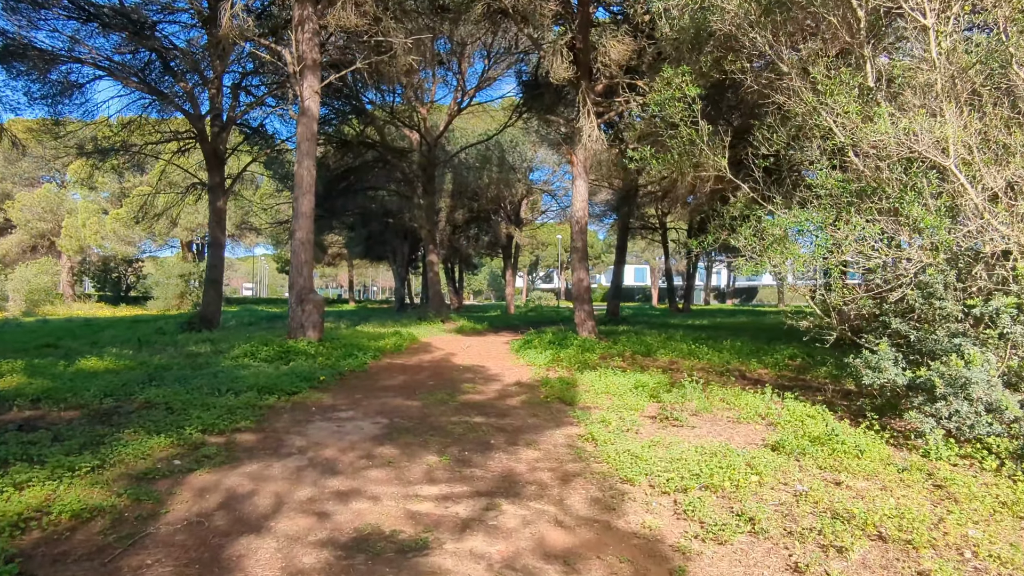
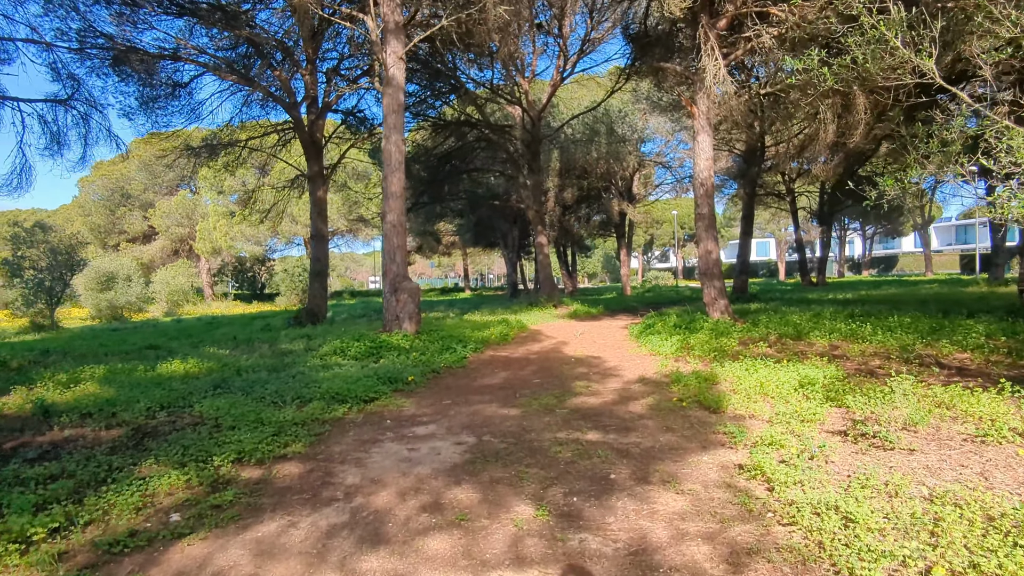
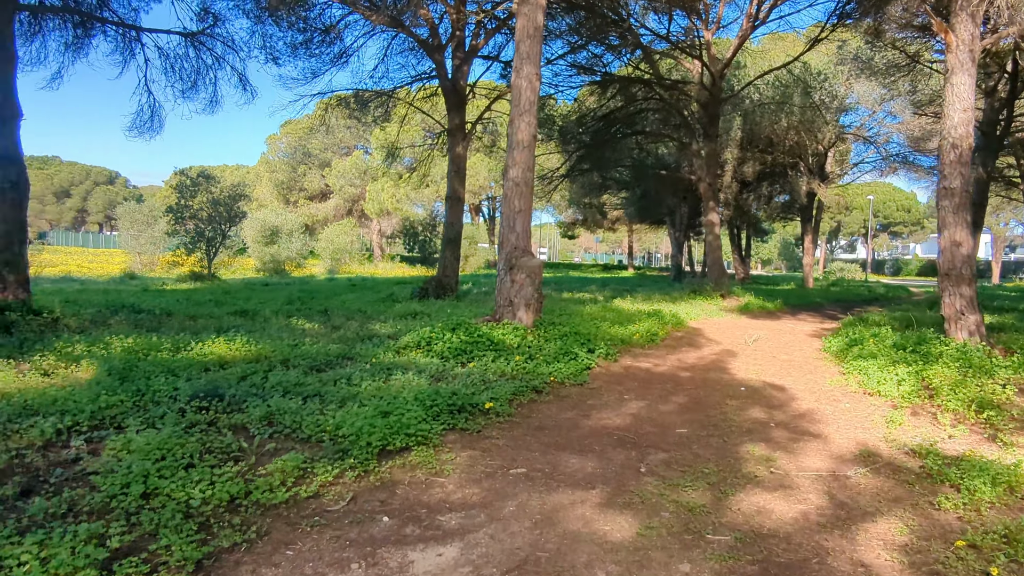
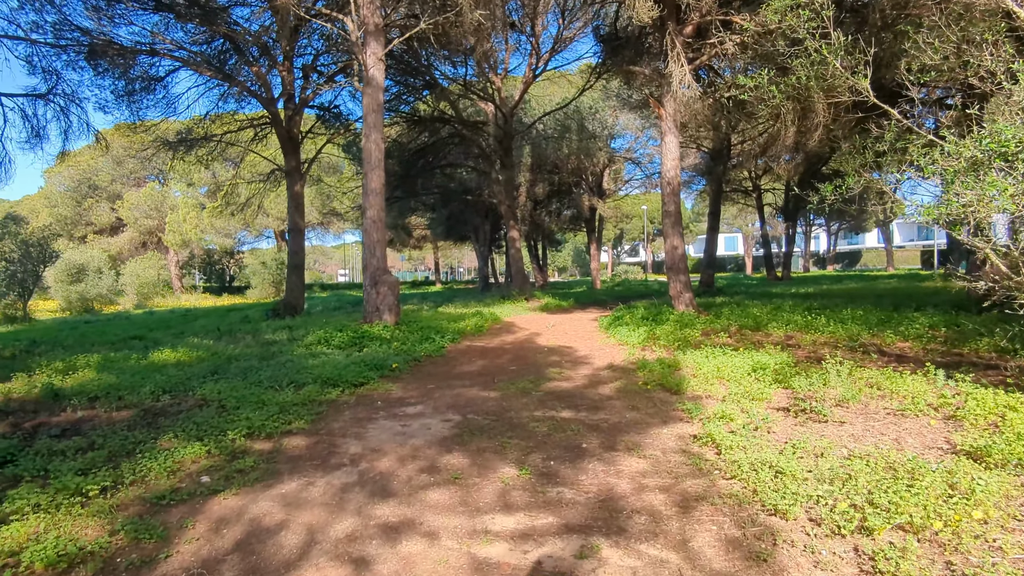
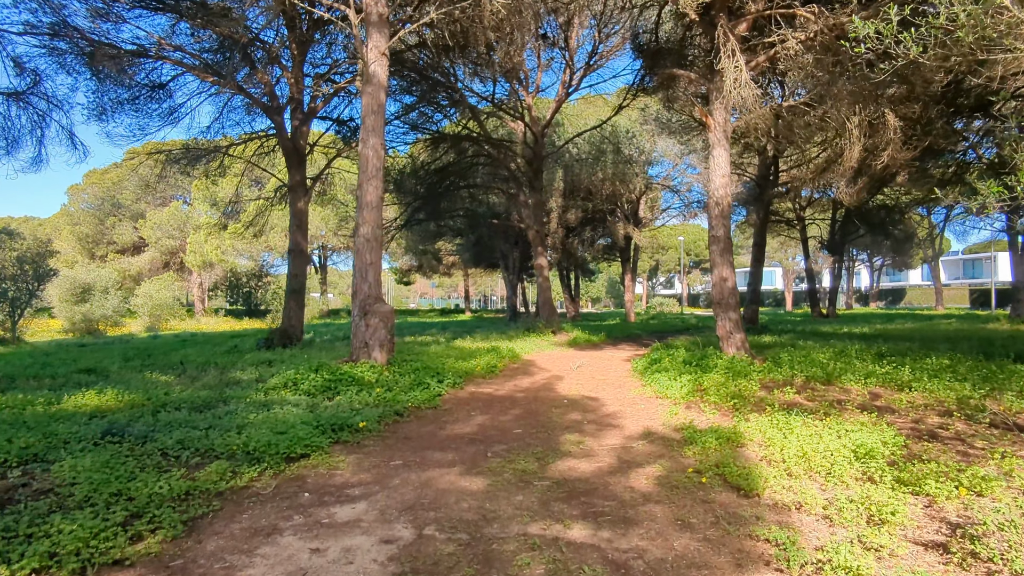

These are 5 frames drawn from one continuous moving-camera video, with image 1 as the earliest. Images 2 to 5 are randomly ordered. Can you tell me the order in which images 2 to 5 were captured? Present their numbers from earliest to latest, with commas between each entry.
4, 2, 5, 3
